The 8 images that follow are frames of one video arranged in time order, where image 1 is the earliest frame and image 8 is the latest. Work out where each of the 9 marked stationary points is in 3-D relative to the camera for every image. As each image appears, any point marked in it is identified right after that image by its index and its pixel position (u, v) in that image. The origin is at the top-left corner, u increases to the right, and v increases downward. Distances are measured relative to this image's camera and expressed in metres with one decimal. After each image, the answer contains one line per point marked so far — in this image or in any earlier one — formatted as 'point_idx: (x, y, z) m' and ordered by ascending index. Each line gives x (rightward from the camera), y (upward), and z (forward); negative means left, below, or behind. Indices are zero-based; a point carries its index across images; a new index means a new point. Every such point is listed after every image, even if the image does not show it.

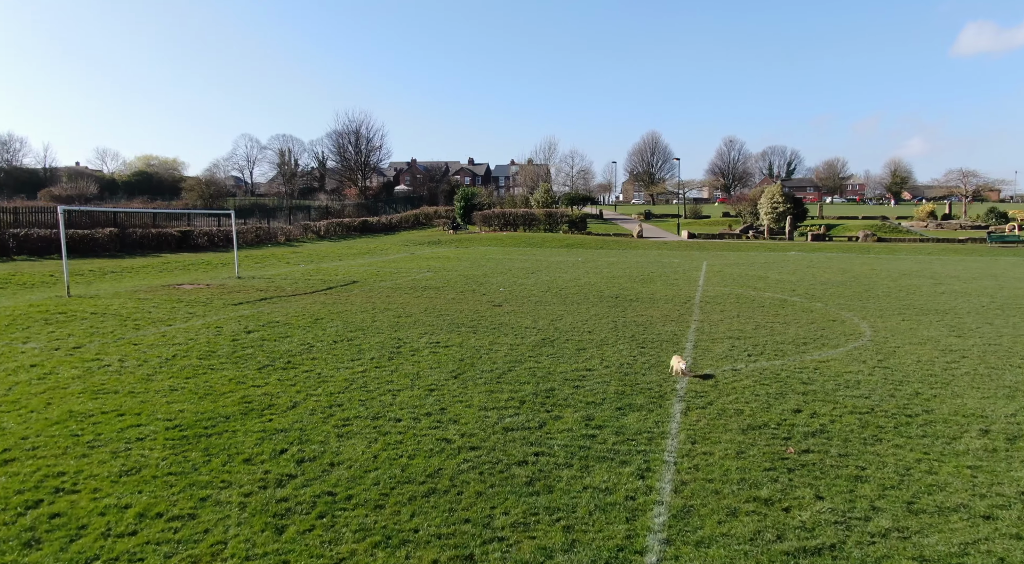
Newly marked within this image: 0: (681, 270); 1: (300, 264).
0: (+4.6, +0.4, +17.0) m
1: (-6.0, +0.6, +17.4) m
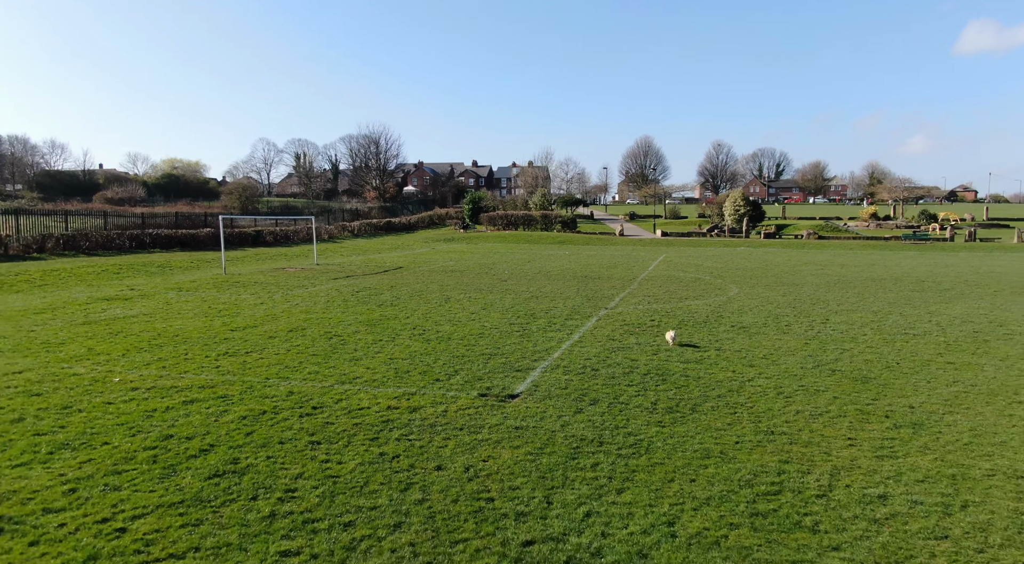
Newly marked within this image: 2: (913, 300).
0: (+4.7, +0.8, +22.5) m
1: (-5.9, +1.0, +23.0) m
2: (+8.5, -0.3, +13.1) m
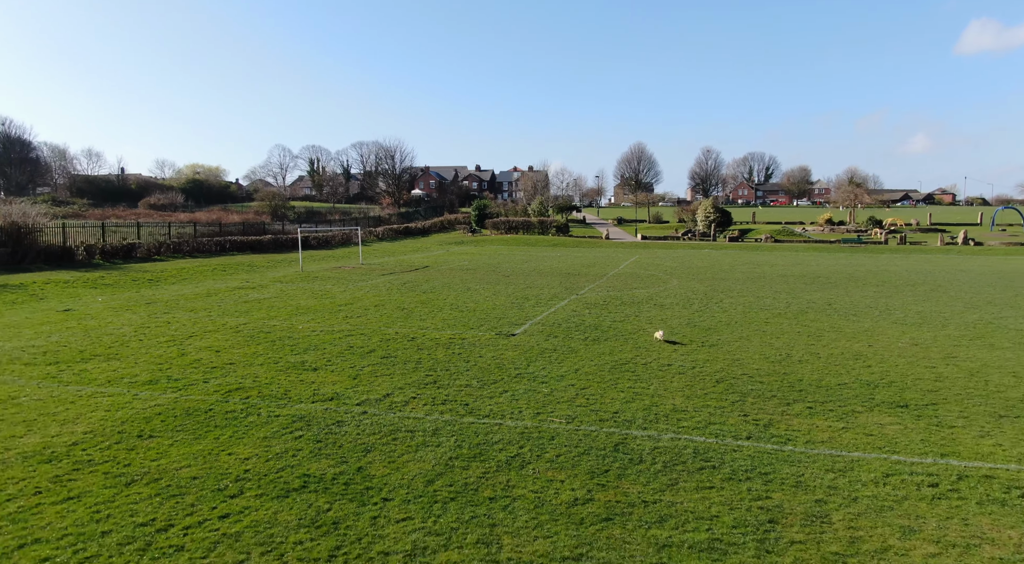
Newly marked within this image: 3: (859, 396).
0: (+4.7, +1.0, +28.1) m
1: (-5.9, +1.2, +28.6) m
2: (+8.5, -0.2, +18.7) m
3: (+4.6, -1.4, +8.3) m
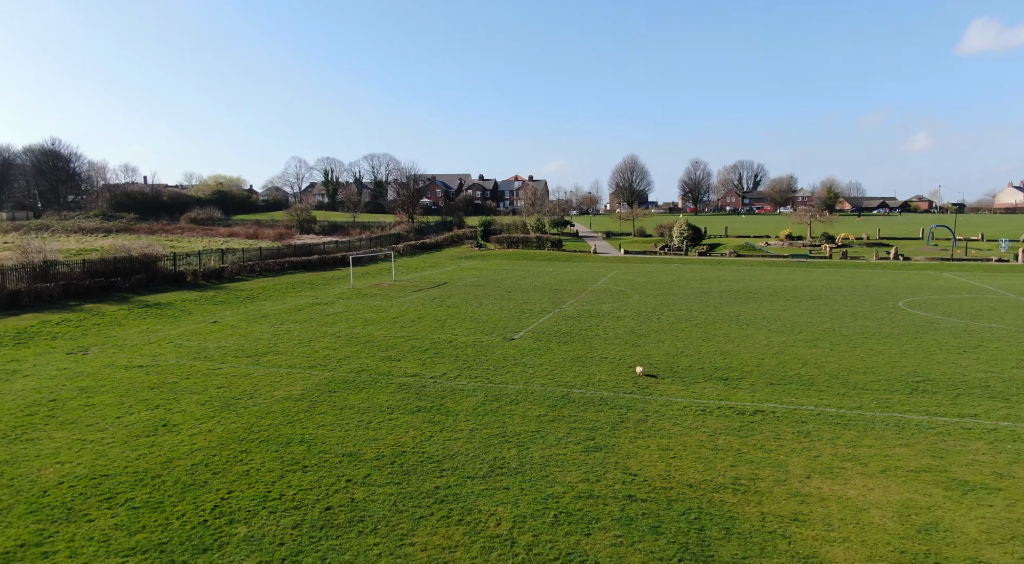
0: (+4.8, +0.4, +34.7) m
1: (-5.8, +0.6, +35.2) m
2: (+8.5, -0.8, +25.3) m
3: (+4.6, -2.1, +14.8) m
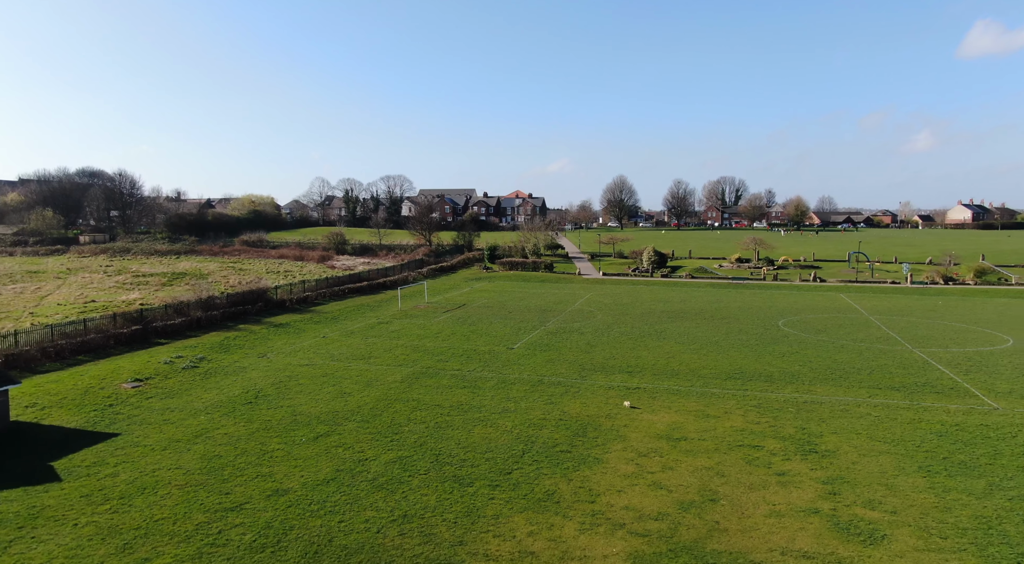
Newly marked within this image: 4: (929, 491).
0: (+4.8, -1.1, +46.1) m
1: (-5.8, -0.9, +46.7) m
2: (+8.6, -2.3, +36.7) m
3: (+4.6, -3.6, +26.3) m
4: (+9.6, -4.8, +14.4) m
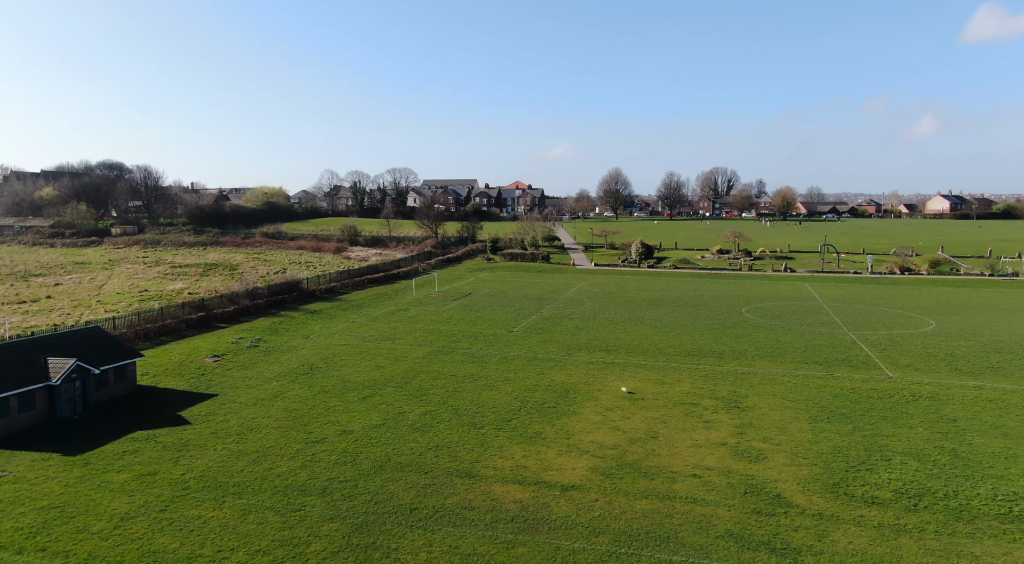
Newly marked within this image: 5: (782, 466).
0: (+4.9, -0.3, +51.9) m
1: (-5.7, -0.1, +52.4) m
2: (+8.6, -1.8, +42.5) m
3: (+4.6, -3.3, +32.1) m
4: (+9.6, -4.9, +20.2) m
5: (+7.7, -5.2, +17.7) m
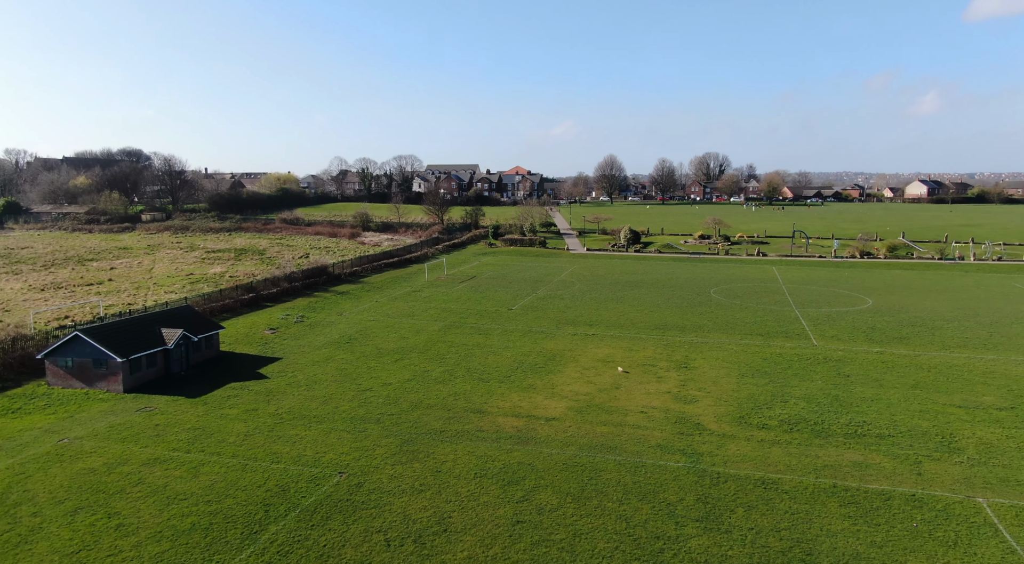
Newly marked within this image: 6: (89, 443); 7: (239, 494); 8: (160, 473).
0: (+4.8, +1.2, +58.4) m
1: (-5.8, +1.4, +58.9) m
2: (+8.5, -0.6, +49.1) m
3: (+4.6, -2.4, +38.7) m
4: (+9.6, -4.4, +26.9) m
5: (+7.6, -4.8, +24.4) m
6: (-13.5, -5.1, +20.0) m
7: (-7.5, -5.8, +17.2) m
8: (-10.2, -5.5, +18.2) m
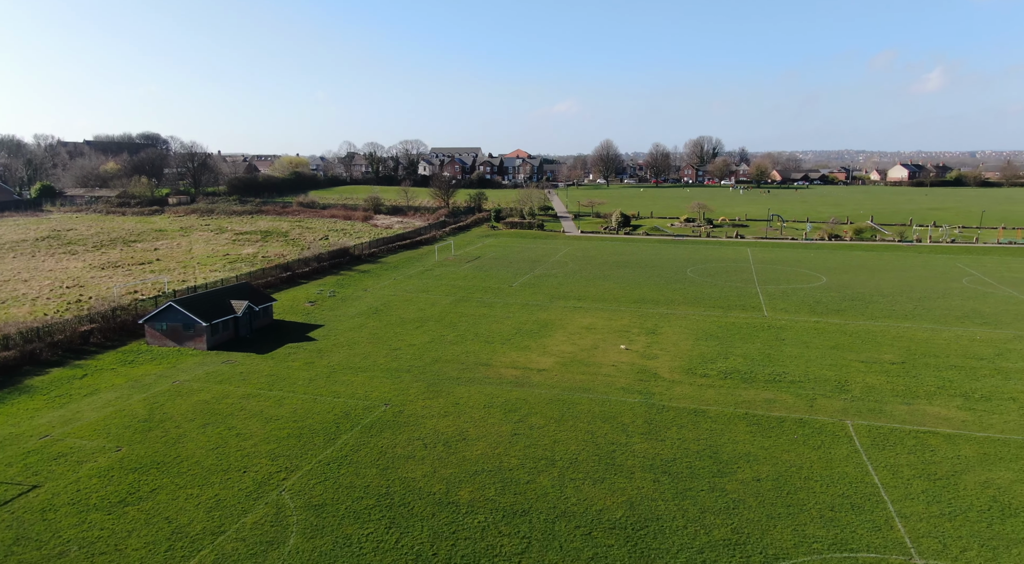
0: (+4.9, +3.3, +64.8) m
1: (-5.7, +3.5, +65.4) m
2: (+8.6, +1.2, +55.6) m
3: (+4.6, -1.0, +45.3) m
4: (+9.6, -3.4, +33.5) m
5: (+7.6, -3.9, +31.1) m
6: (-13.5, -4.4, +26.7) m
7: (-7.6, -5.2, +24.0) m
8: (-10.3, -4.8, +24.9) m
